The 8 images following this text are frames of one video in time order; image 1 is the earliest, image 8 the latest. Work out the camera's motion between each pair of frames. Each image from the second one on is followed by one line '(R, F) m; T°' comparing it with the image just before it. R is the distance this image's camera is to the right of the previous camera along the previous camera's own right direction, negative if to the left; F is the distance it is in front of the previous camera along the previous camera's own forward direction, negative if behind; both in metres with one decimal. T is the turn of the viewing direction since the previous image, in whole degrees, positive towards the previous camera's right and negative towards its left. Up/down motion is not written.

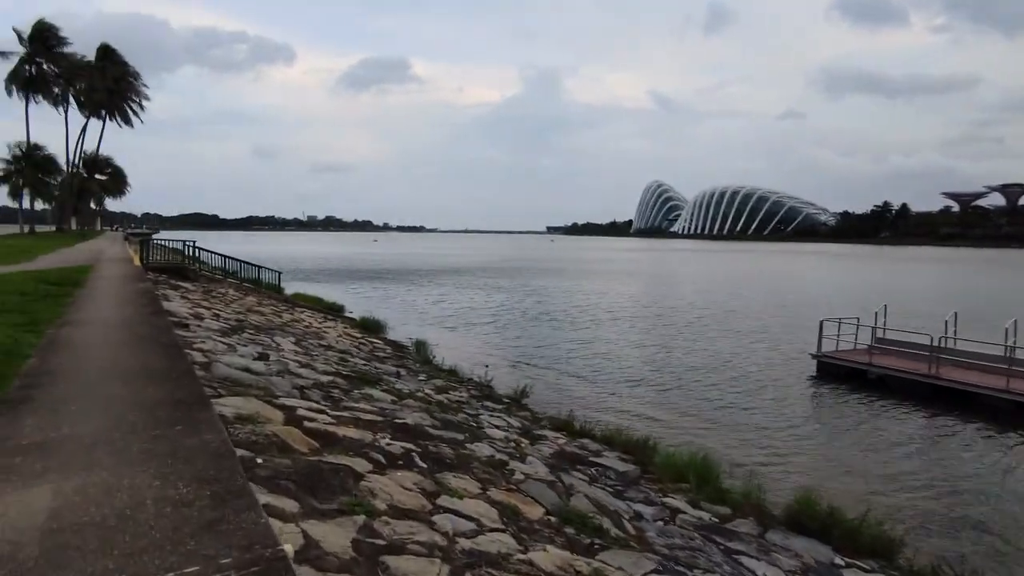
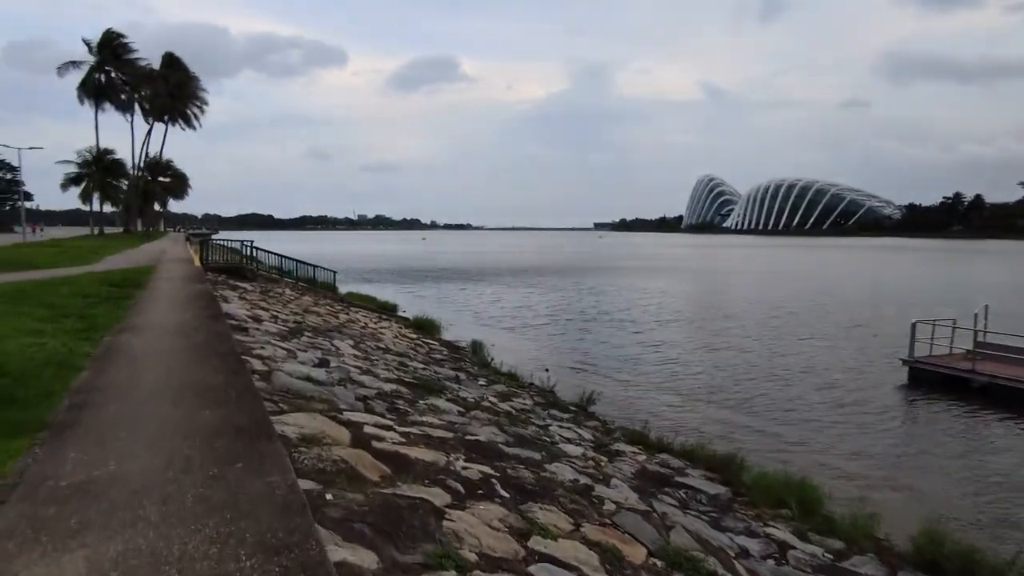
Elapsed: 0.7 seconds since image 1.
(-0.6, +1.0) m; -4°
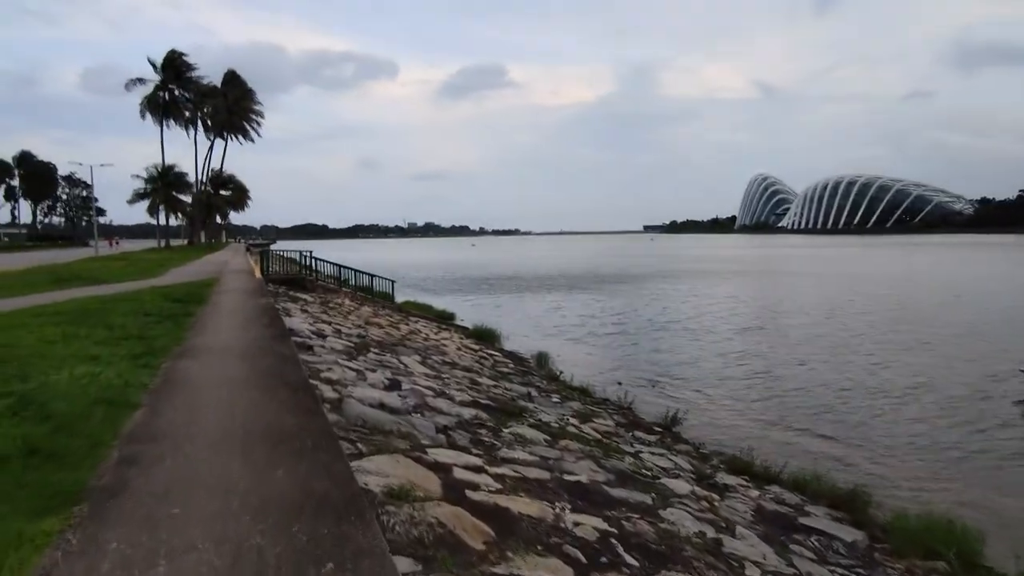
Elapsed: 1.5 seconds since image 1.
(-0.7, +1.2) m; -5°
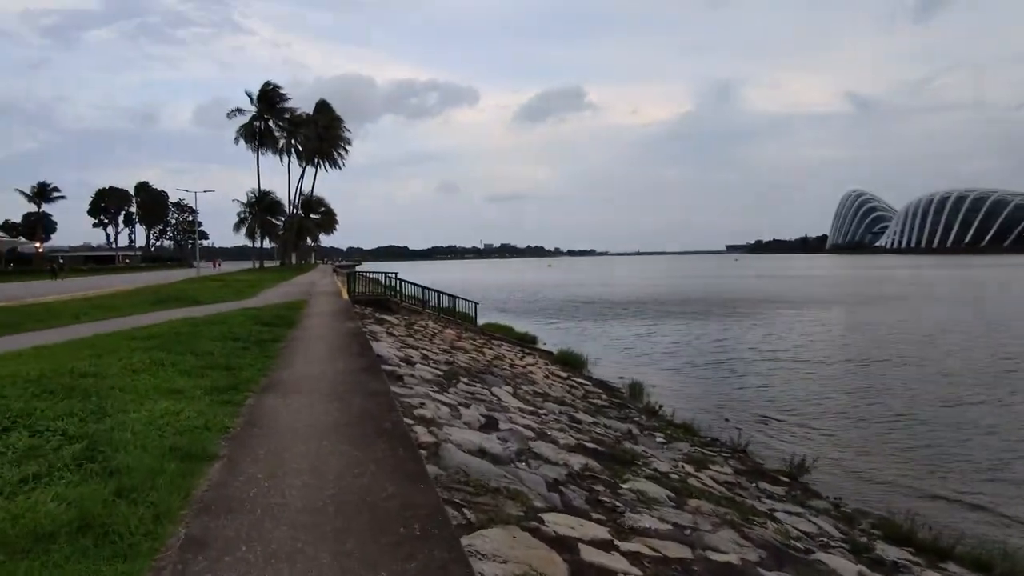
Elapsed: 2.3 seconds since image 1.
(-0.6, +1.2) m; -7°
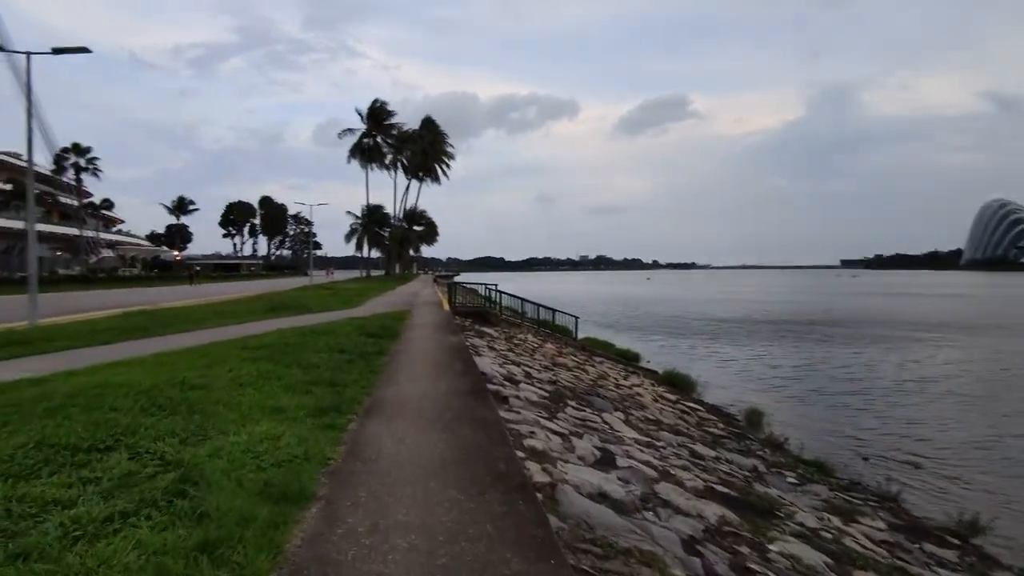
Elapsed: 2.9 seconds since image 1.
(-0.4, +0.9) m; -9°
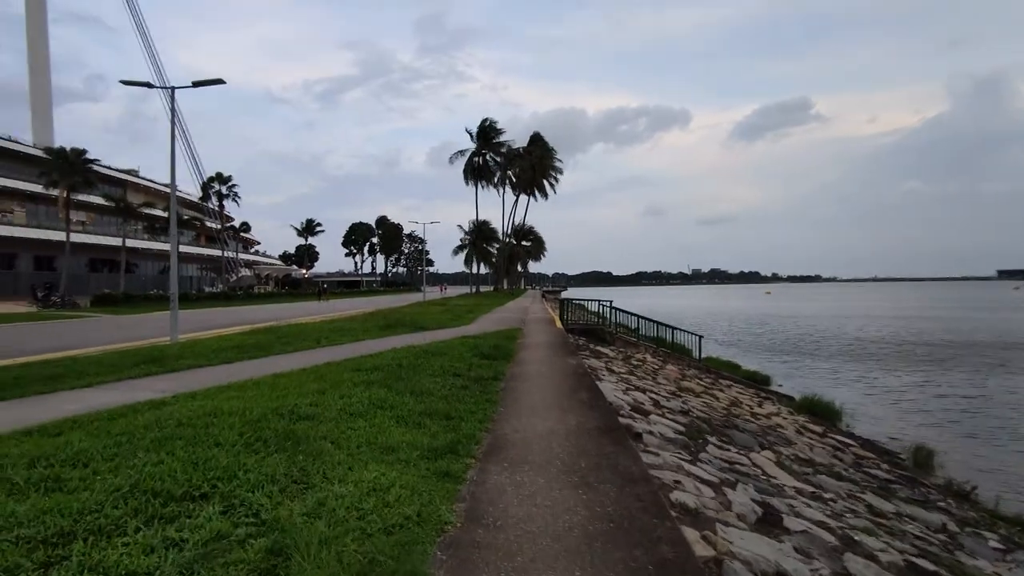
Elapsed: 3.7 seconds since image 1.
(-0.4, +1.1) m; -10°
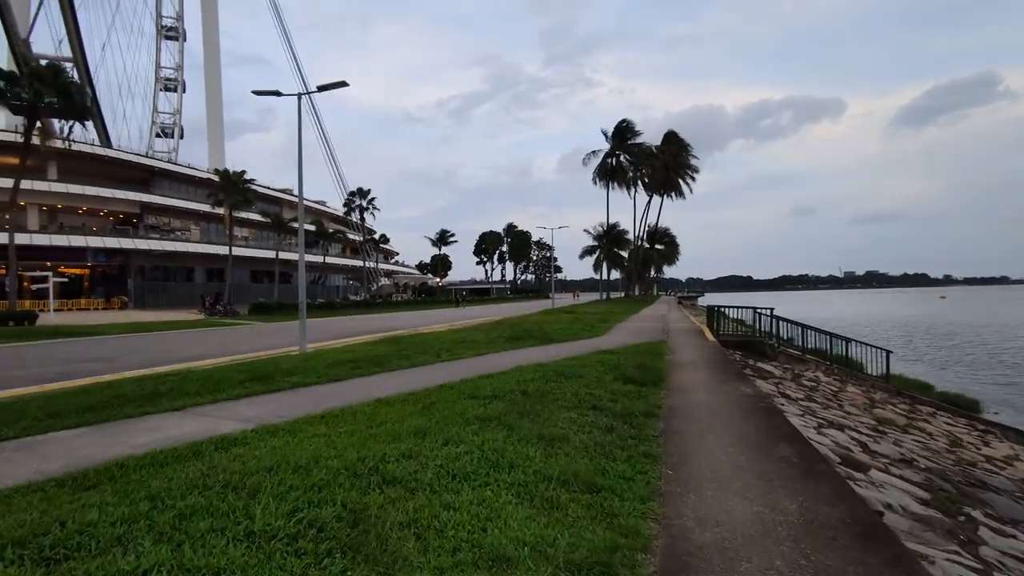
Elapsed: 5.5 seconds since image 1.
(-0.4, +2.4) m; -12°
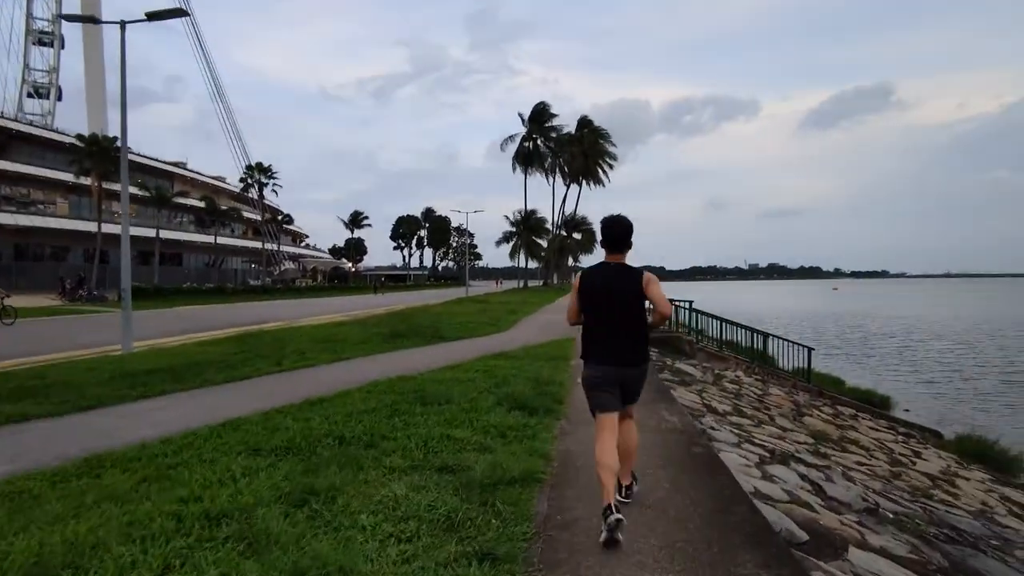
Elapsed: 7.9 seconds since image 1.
(+1.0, +3.1) m; +8°
